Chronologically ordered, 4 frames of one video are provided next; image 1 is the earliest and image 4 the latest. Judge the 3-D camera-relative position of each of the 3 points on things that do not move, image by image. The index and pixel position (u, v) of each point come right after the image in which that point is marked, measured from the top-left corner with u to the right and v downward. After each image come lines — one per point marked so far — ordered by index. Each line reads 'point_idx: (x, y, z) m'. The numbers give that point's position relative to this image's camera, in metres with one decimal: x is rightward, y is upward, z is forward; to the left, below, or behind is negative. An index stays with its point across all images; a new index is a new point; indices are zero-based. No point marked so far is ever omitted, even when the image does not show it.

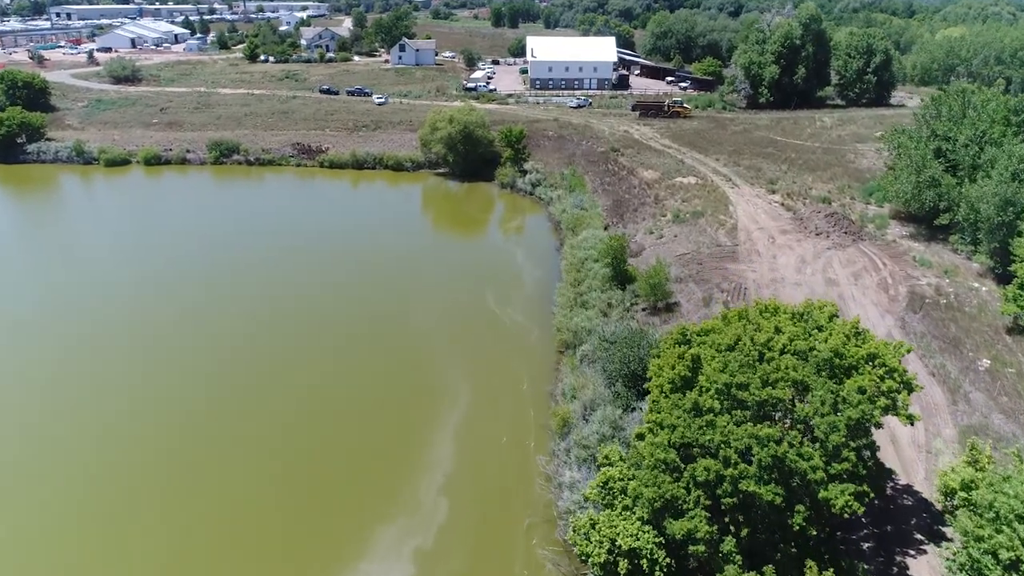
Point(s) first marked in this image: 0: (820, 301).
0: (+8.0, -0.3, +17.7) m
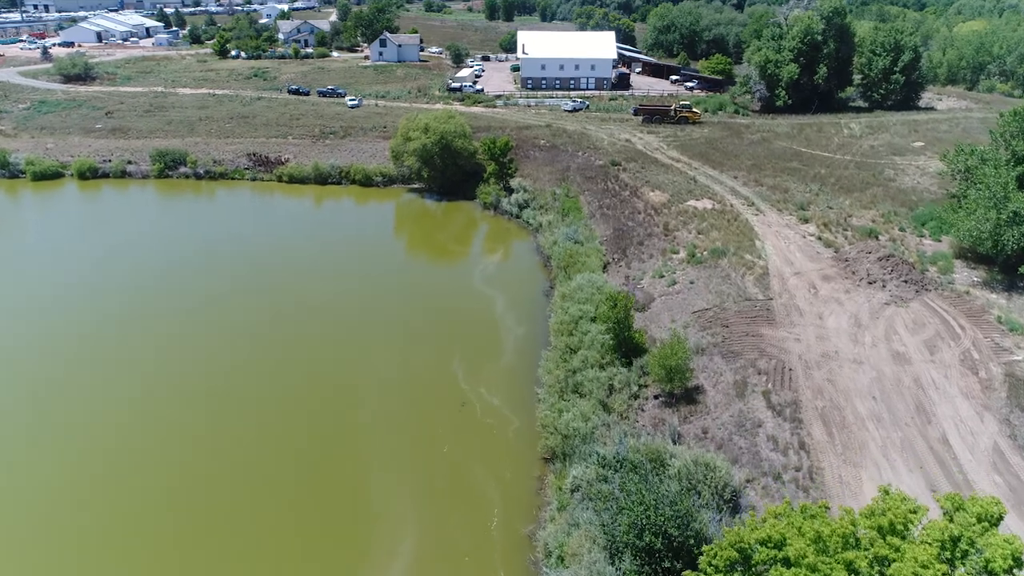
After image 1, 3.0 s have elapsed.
0: (+7.0, -3.2, +10.2) m
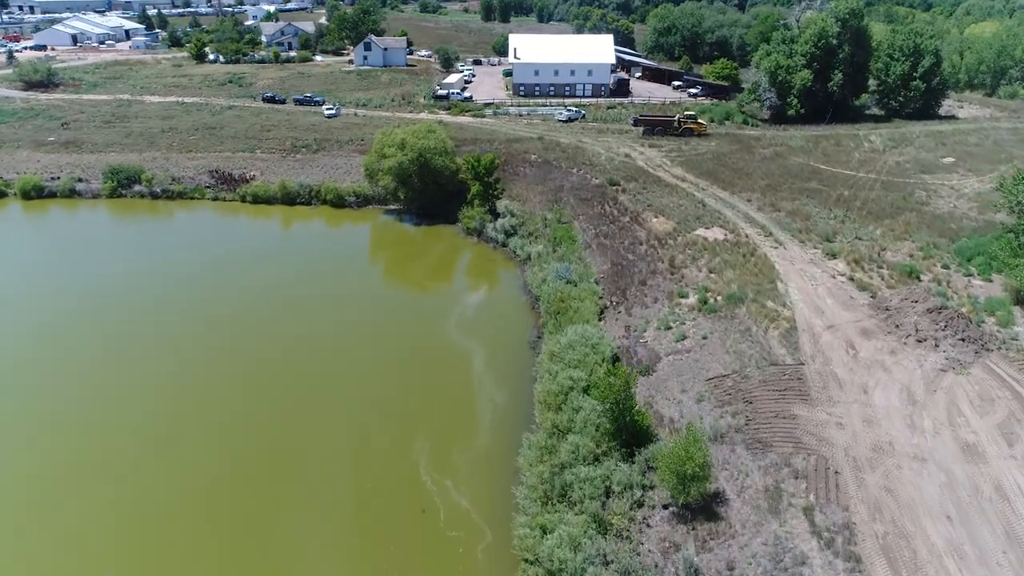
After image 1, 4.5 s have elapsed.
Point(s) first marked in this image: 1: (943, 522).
0: (+6.2, -5.4, +5.3) m
1: (+10.5, -5.7, +16.7) m
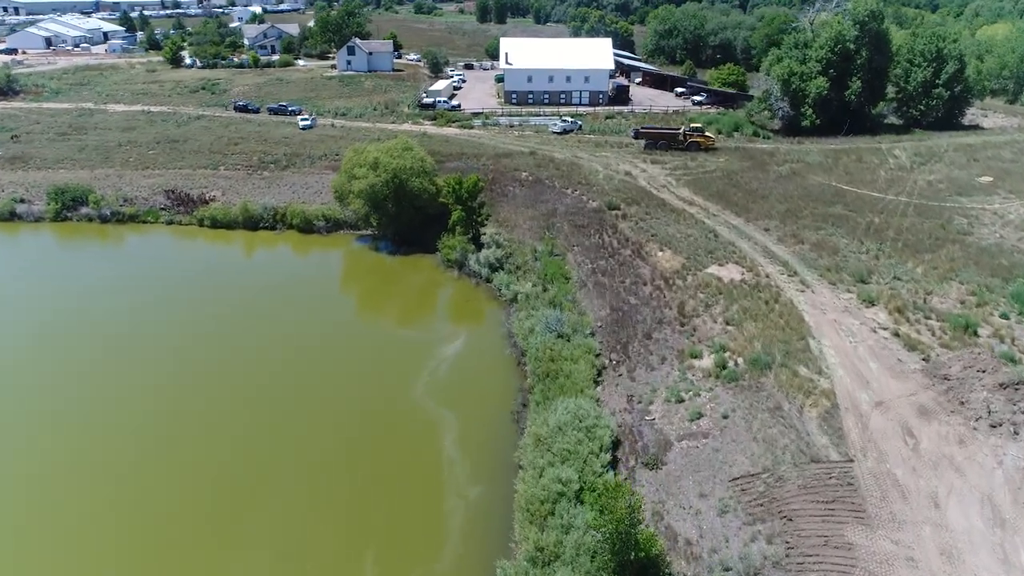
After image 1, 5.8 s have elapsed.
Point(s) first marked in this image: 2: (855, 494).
0: (+5.5, -7.5, +0.4) m
1: (+9.8, -7.8, +11.9) m
2: (+8.7, -5.3, +17.6) m
